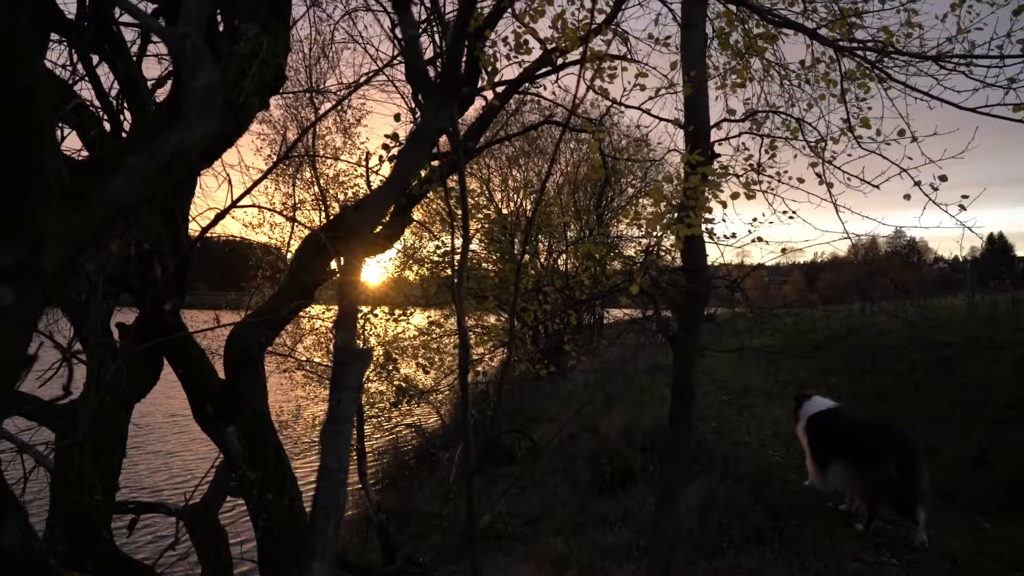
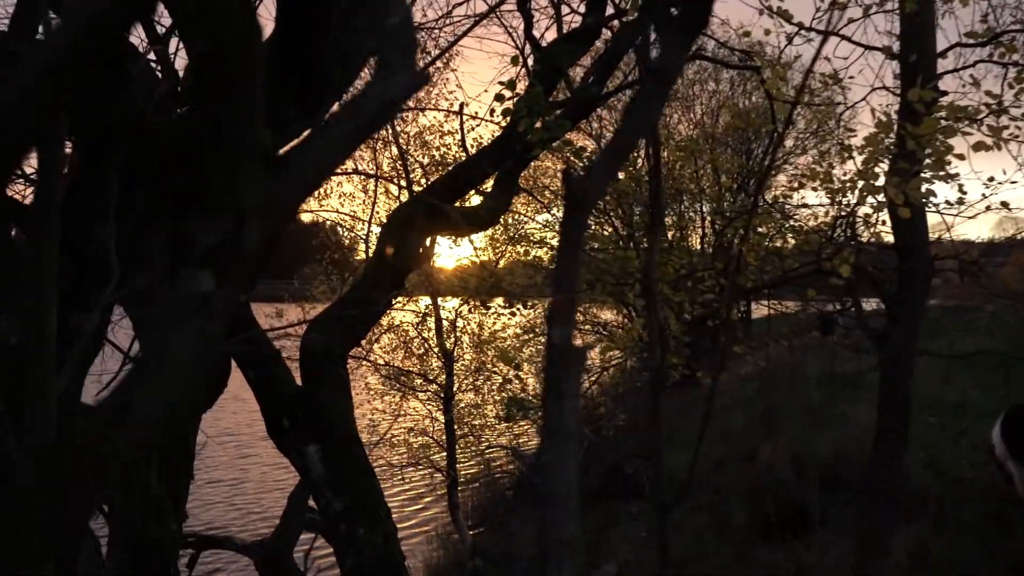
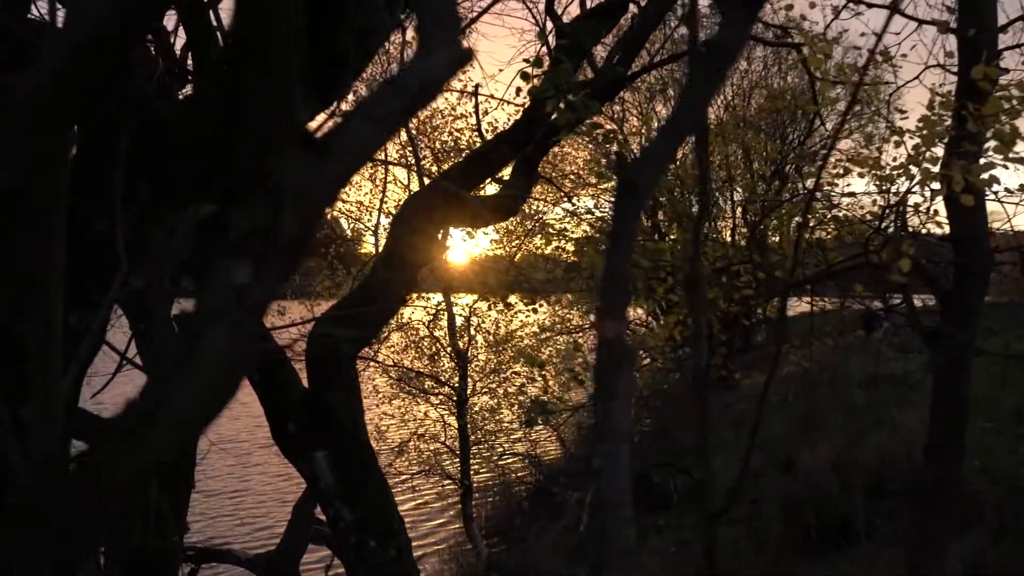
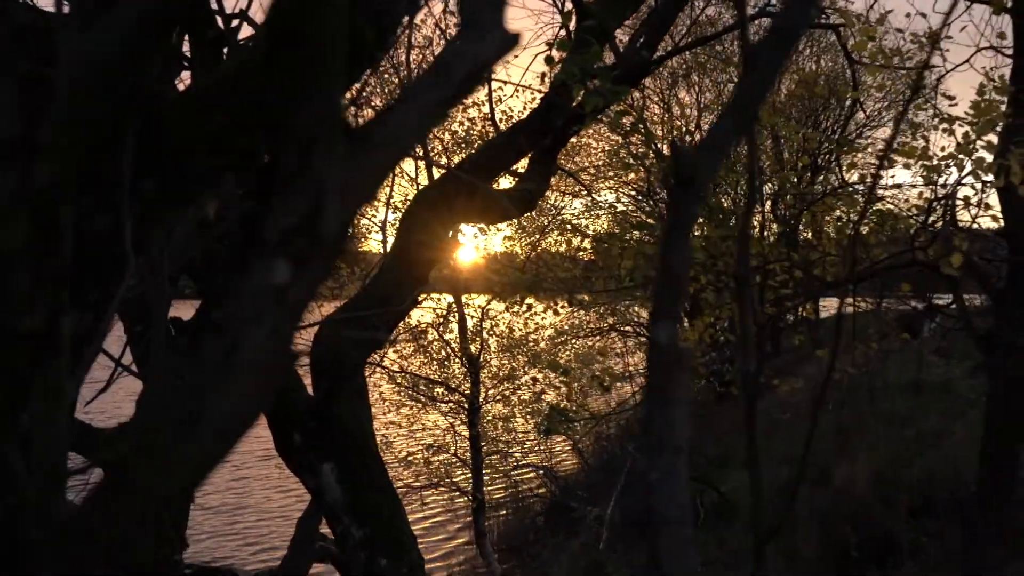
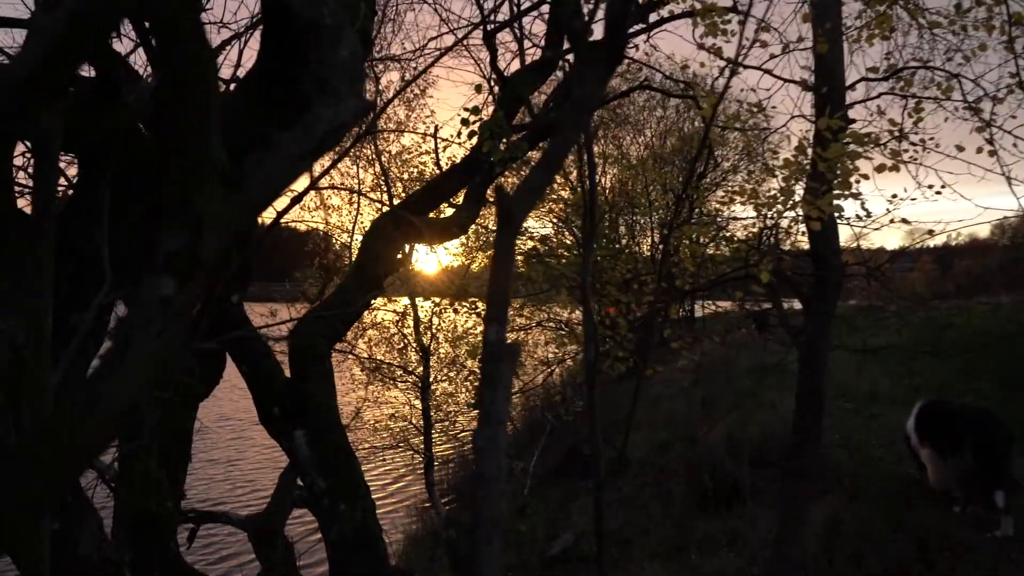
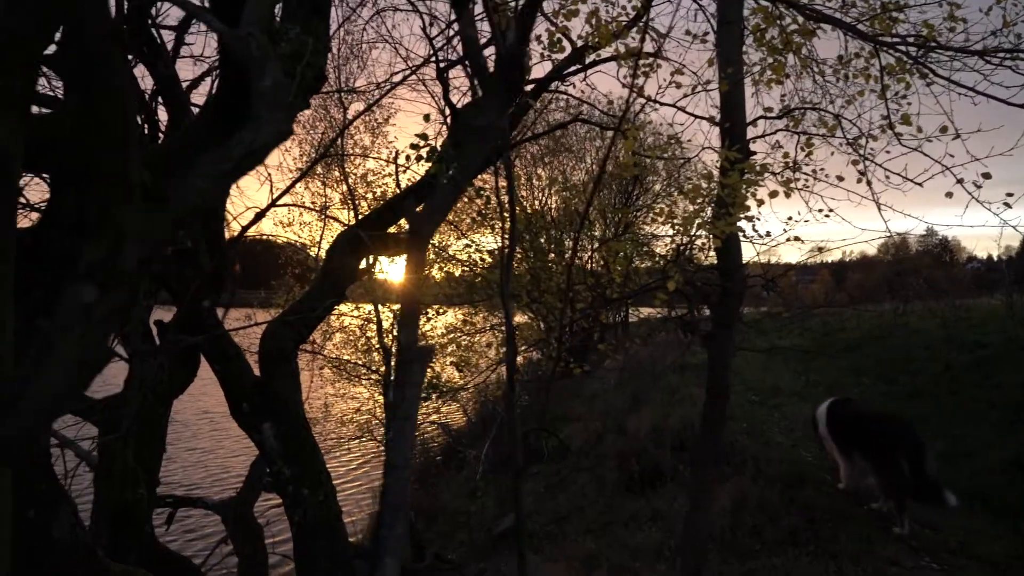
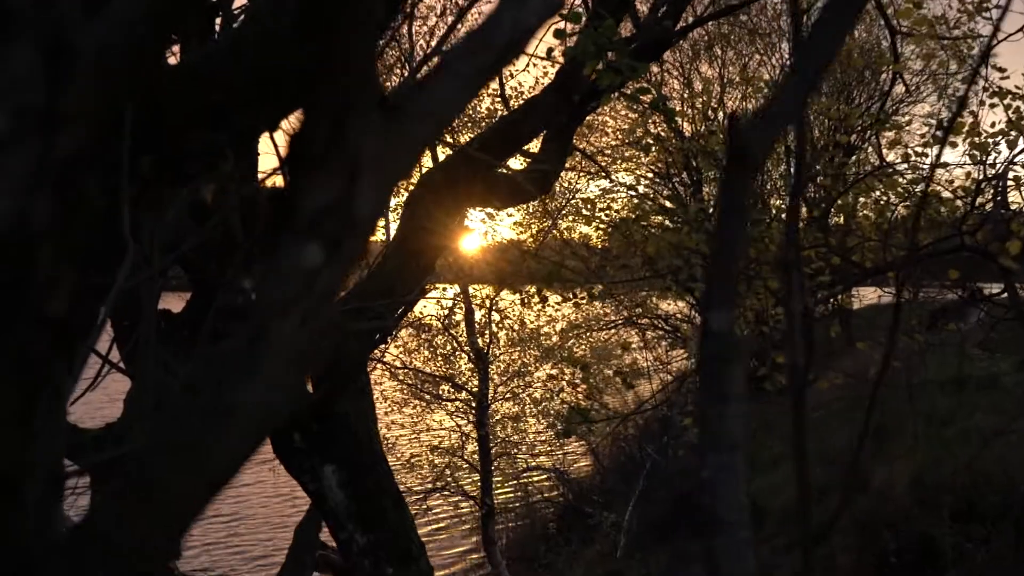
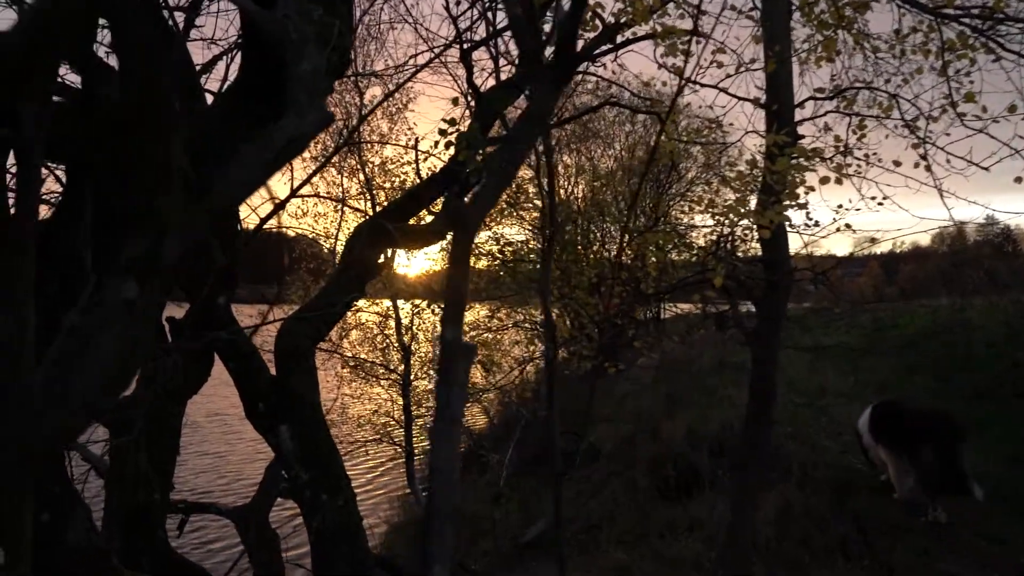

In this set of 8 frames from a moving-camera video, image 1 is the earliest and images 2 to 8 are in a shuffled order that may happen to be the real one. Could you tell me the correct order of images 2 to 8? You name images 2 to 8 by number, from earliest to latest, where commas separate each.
6, 8, 5, 2, 3, 4, 7
